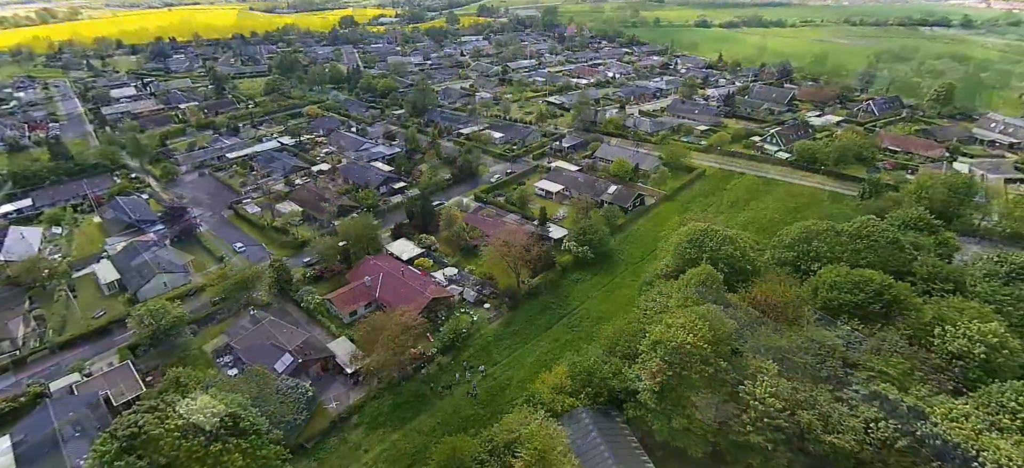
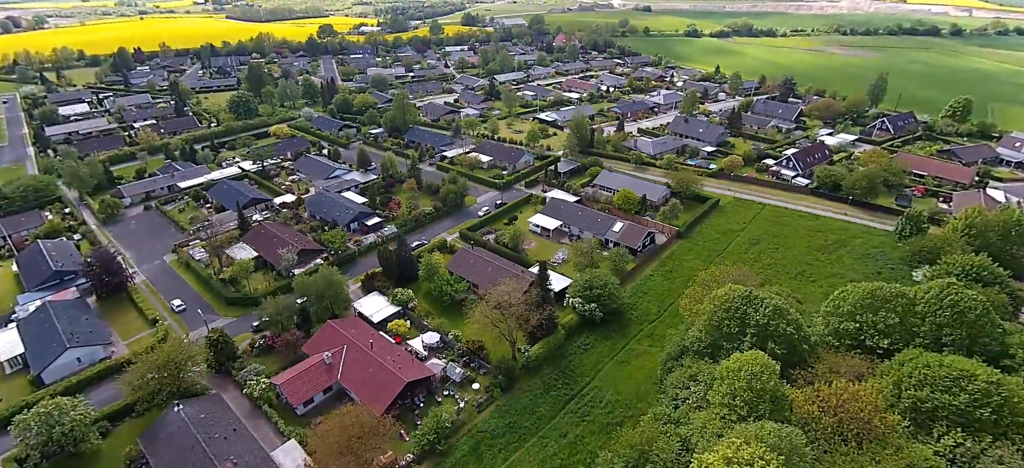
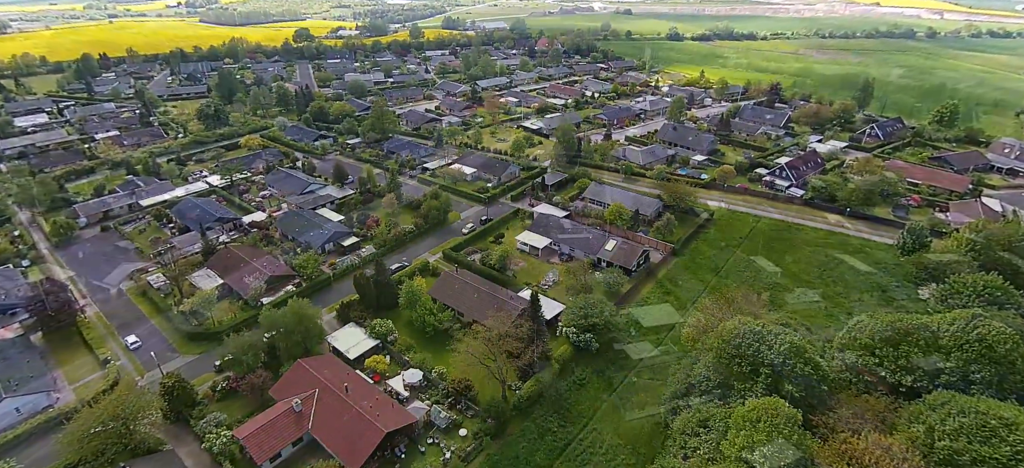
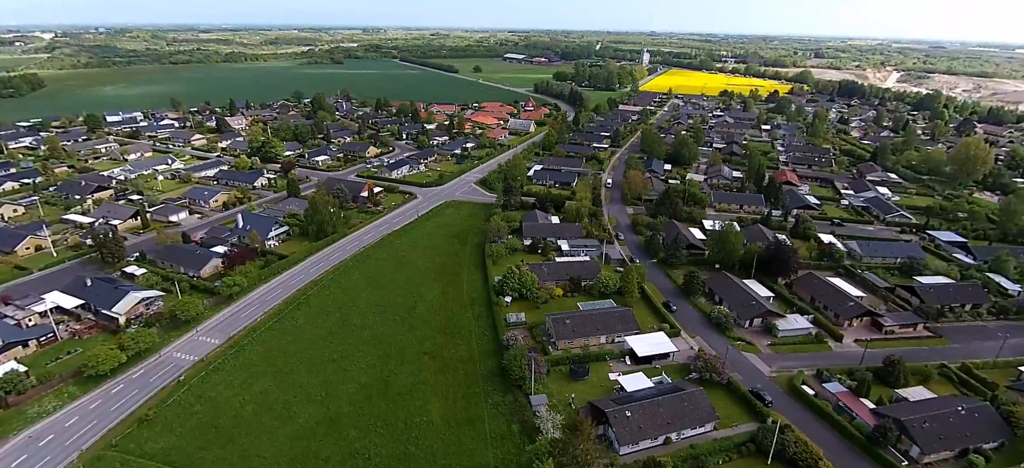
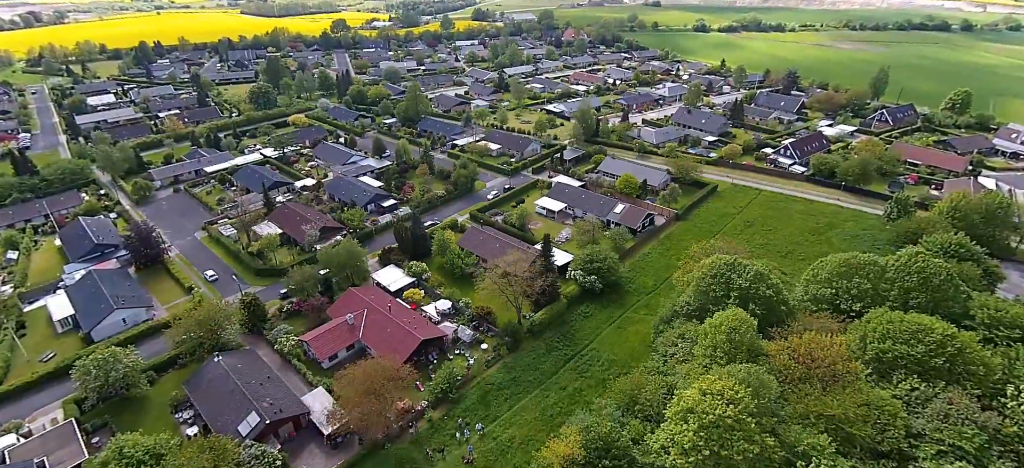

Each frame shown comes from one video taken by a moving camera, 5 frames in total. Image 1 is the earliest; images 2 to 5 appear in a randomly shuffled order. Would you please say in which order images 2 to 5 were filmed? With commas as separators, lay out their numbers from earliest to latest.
5, 2, 3, 4
